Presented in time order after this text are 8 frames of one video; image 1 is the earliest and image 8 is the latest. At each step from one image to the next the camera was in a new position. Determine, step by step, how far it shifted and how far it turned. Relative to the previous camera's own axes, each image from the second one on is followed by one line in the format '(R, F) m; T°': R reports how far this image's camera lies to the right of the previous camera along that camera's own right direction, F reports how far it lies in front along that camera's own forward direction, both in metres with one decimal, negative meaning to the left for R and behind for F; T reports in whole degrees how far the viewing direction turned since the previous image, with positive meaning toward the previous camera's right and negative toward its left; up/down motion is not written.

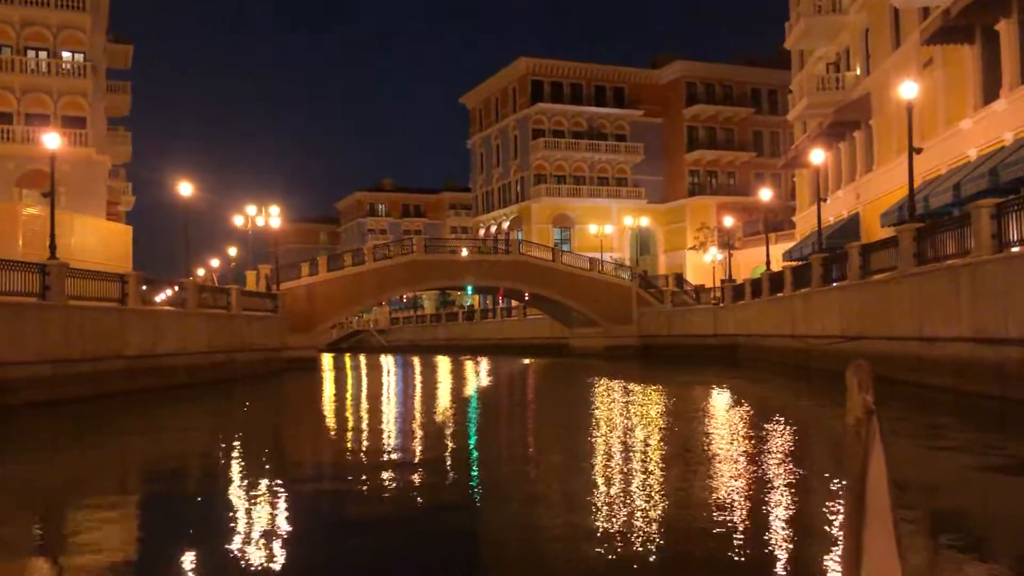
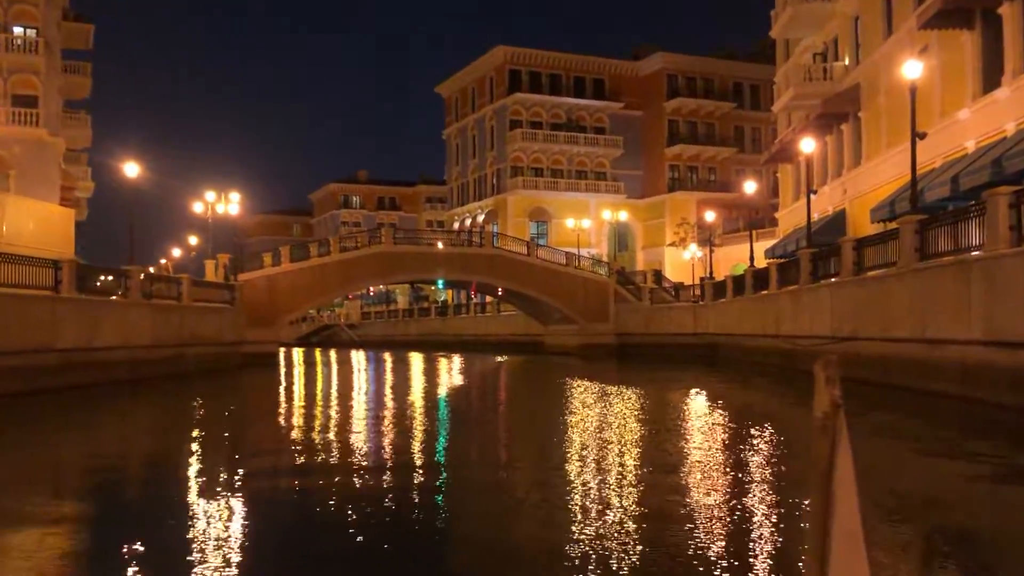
(+0.2, +1.6) m; +1°
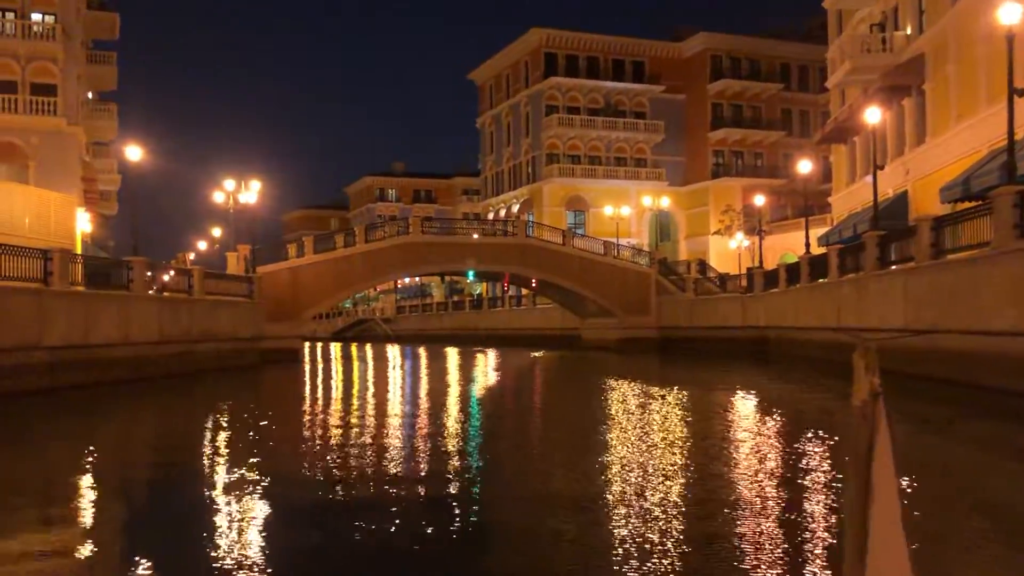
(+0.2, +2.1) m; -2°
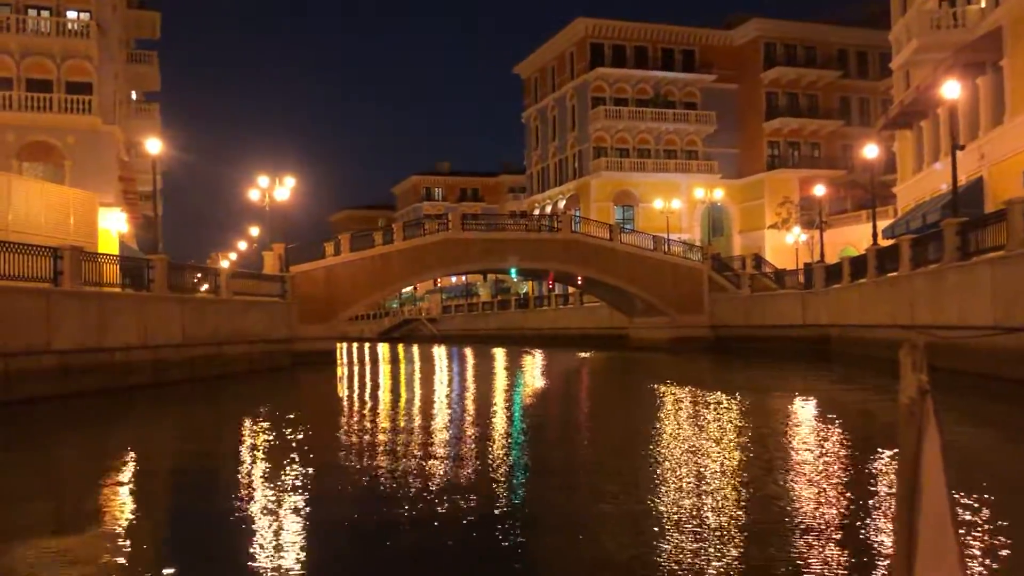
(+0.2, +1.6) m; -3°
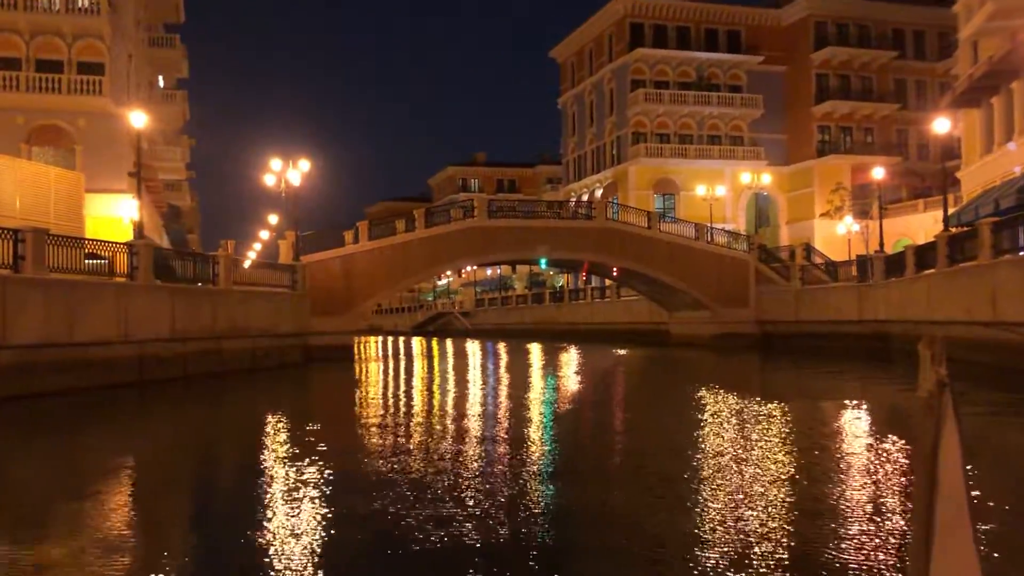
(+0.4, +2.4) m; -3°
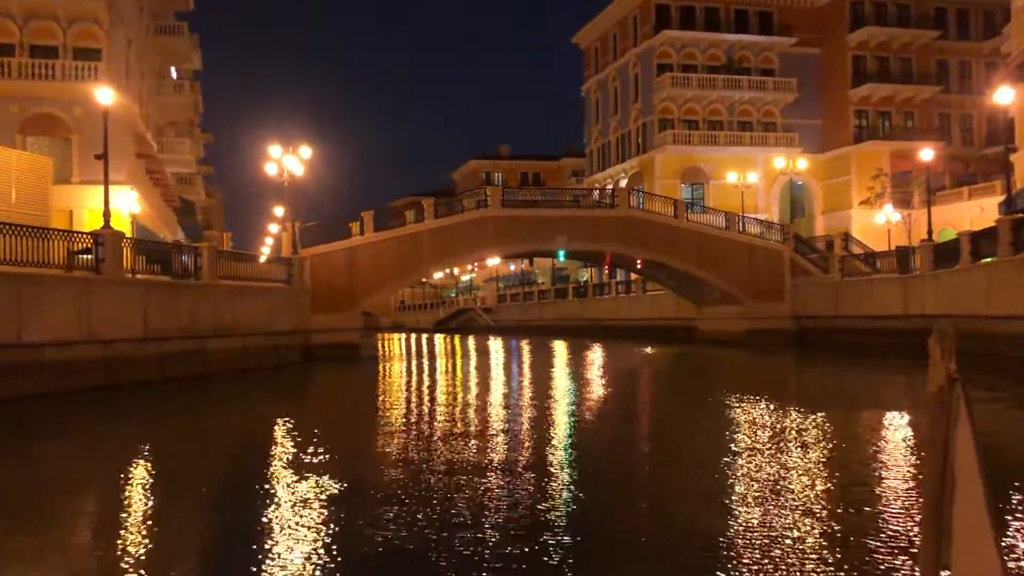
(+0.4, +2.2) m; -2°
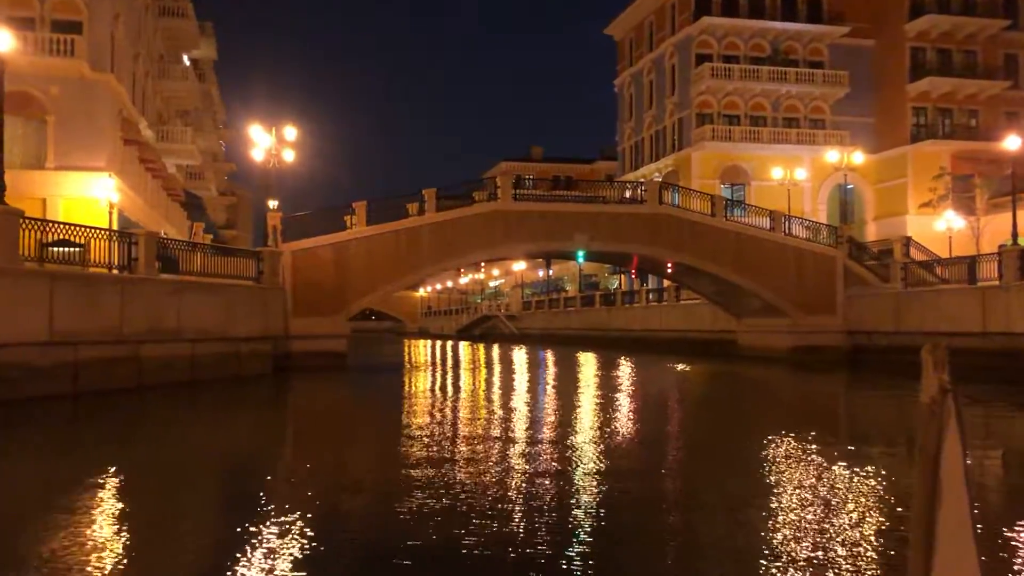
(+0.7, +3.7) m; -2°
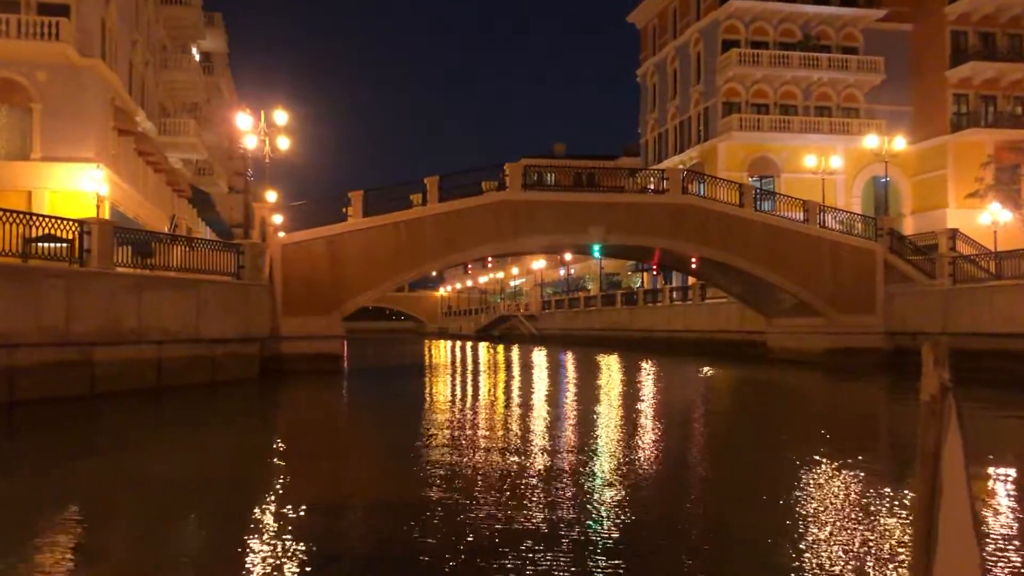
(+0.4, +2.1) m; -2°
